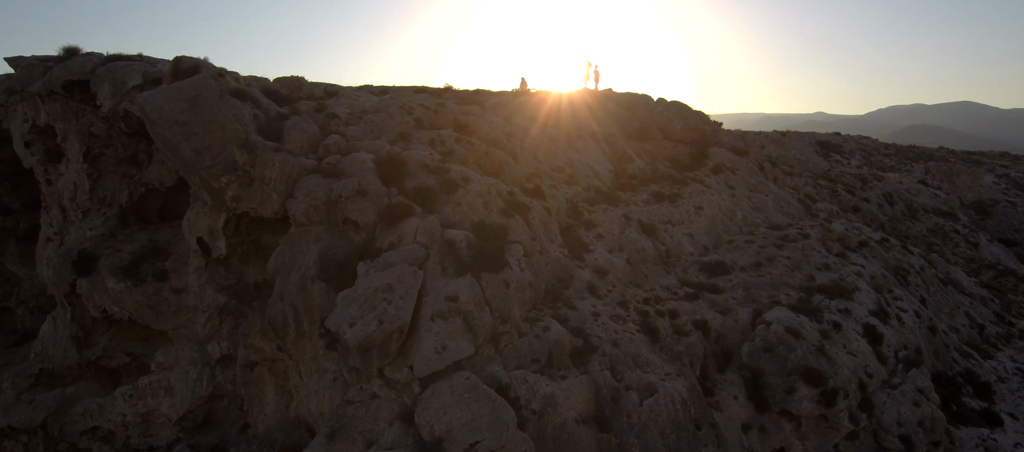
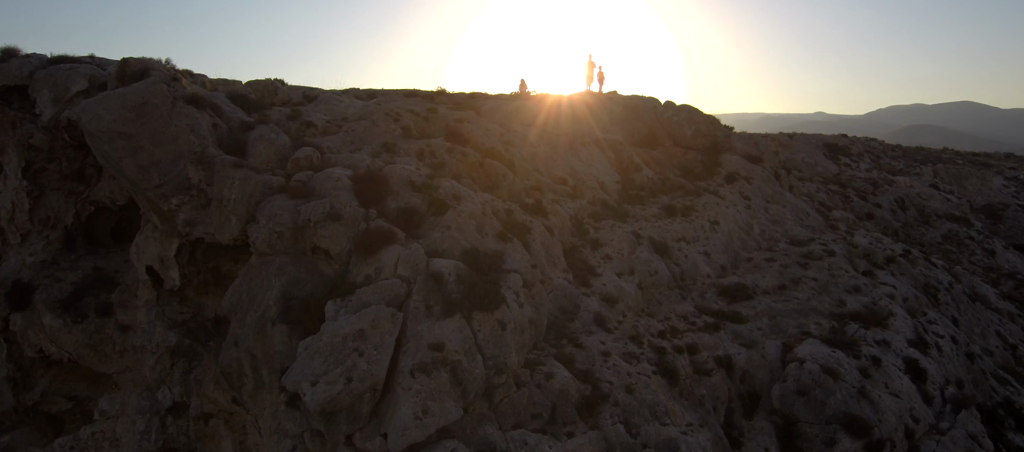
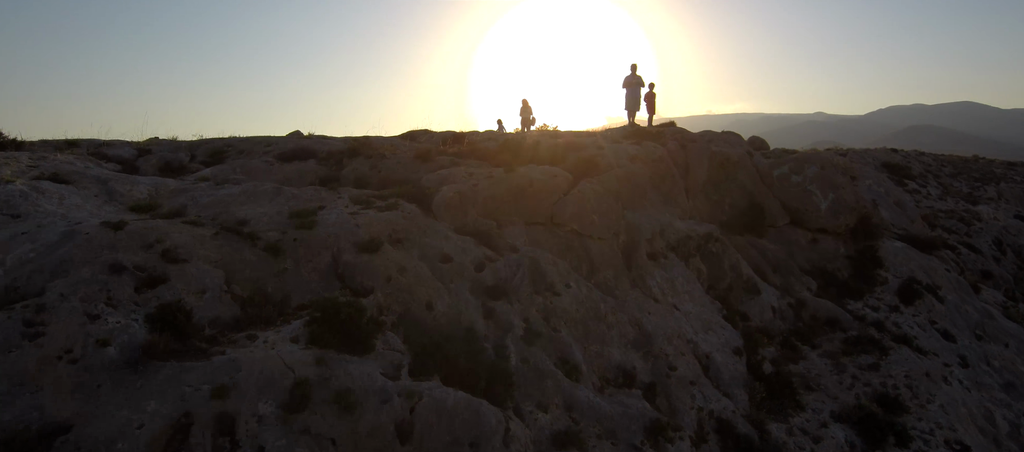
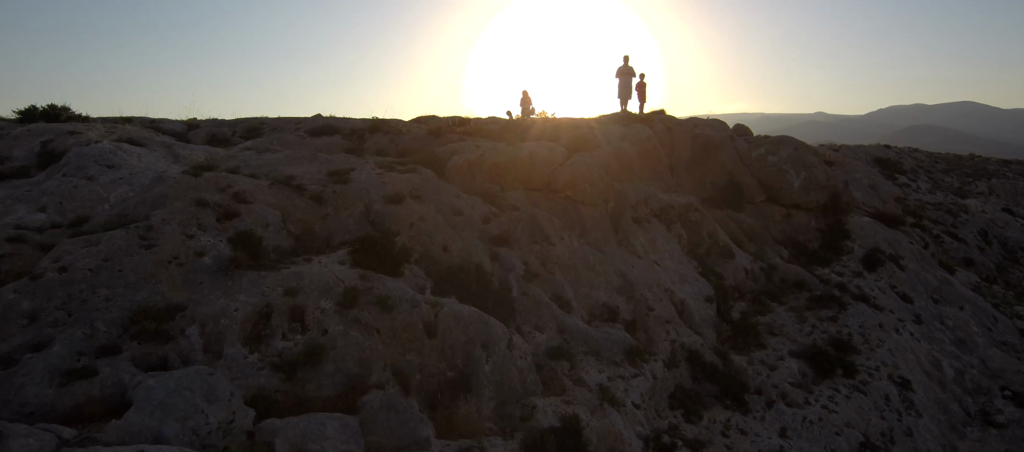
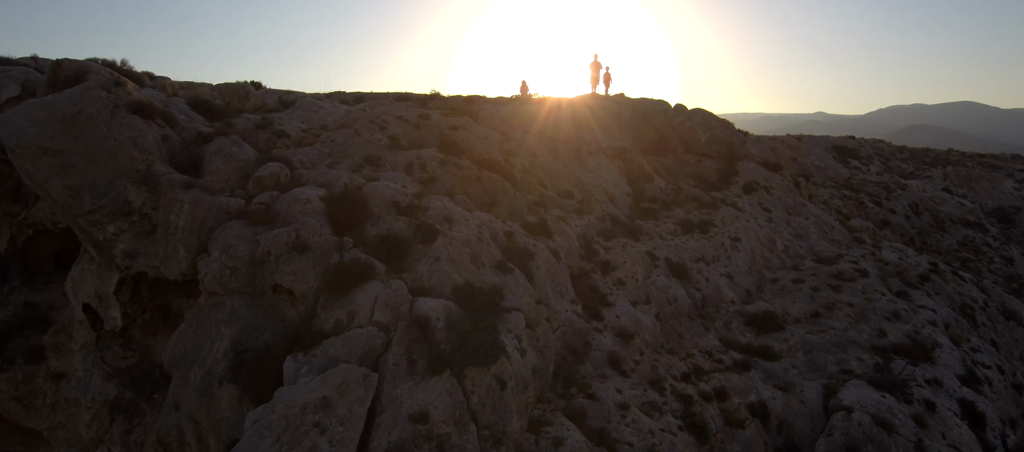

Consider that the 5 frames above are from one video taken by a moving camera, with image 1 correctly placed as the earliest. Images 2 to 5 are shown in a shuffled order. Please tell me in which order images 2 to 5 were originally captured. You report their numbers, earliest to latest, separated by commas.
2, 5, 4, 3
